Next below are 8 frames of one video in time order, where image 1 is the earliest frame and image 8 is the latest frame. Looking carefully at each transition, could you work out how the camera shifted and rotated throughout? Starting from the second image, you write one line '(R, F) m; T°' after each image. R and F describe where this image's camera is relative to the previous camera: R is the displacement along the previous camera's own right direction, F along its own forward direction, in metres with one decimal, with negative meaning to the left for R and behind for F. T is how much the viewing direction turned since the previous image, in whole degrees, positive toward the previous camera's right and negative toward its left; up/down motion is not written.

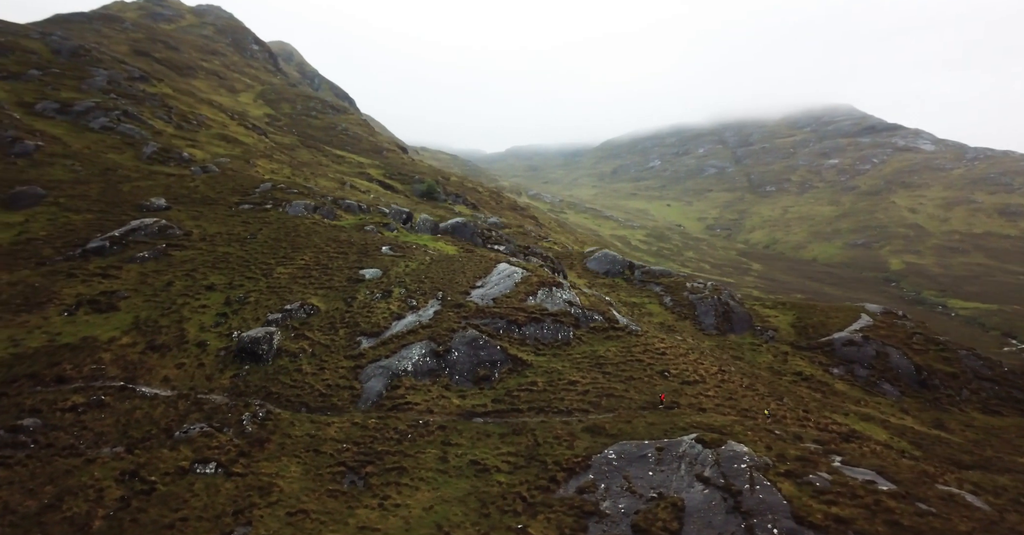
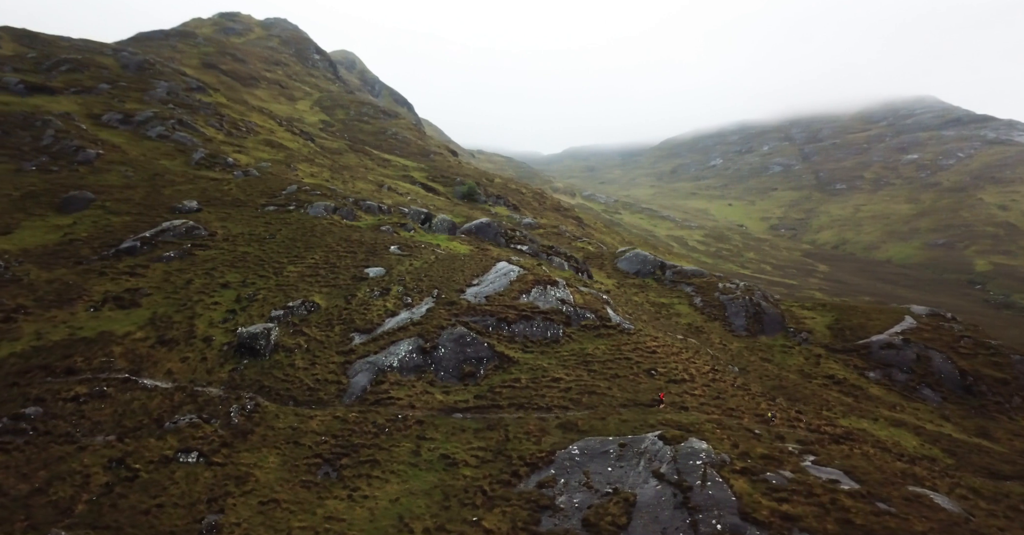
(+3.1, +0.2) m; -3°
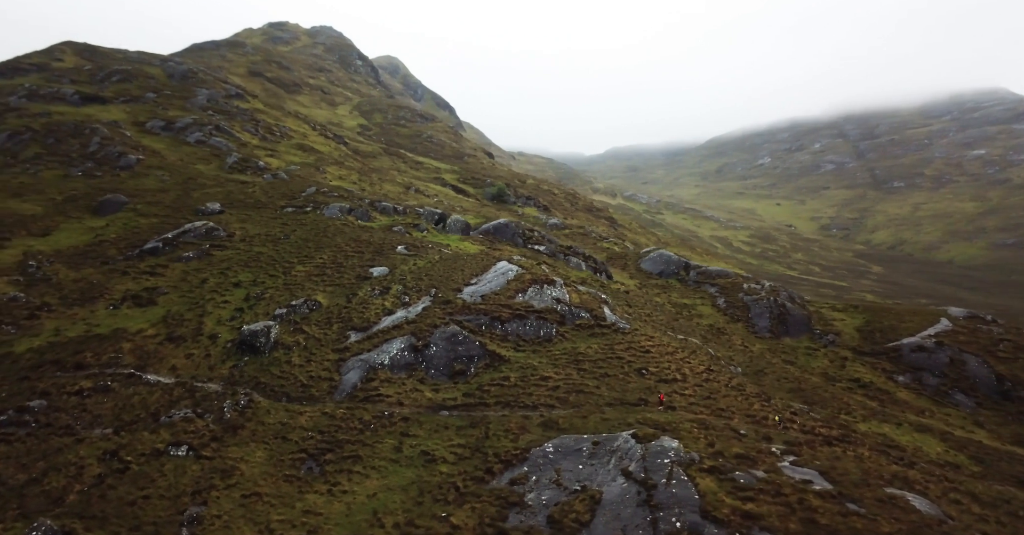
(+2.2, +0.2) m; -2°
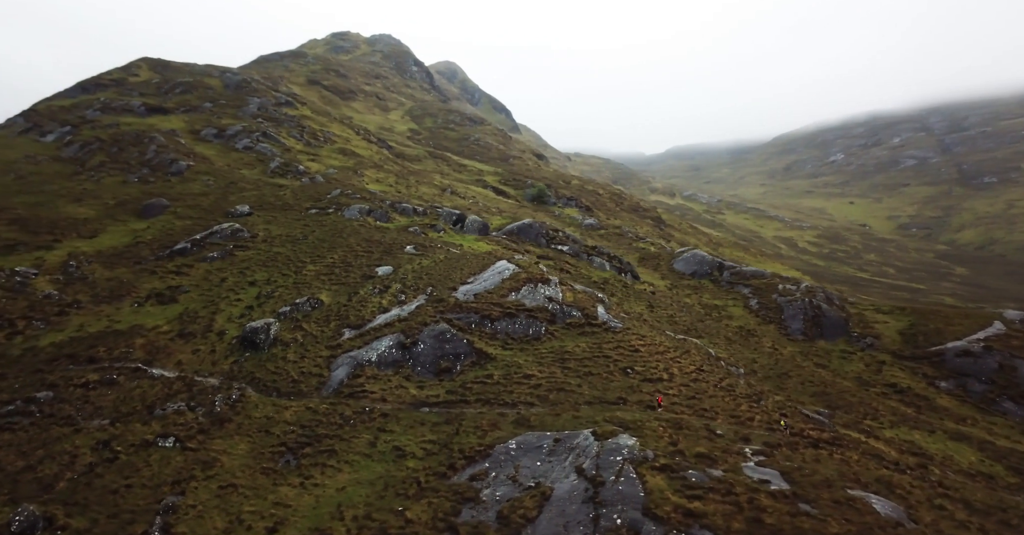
(+3.1, +0.2) m; -3°
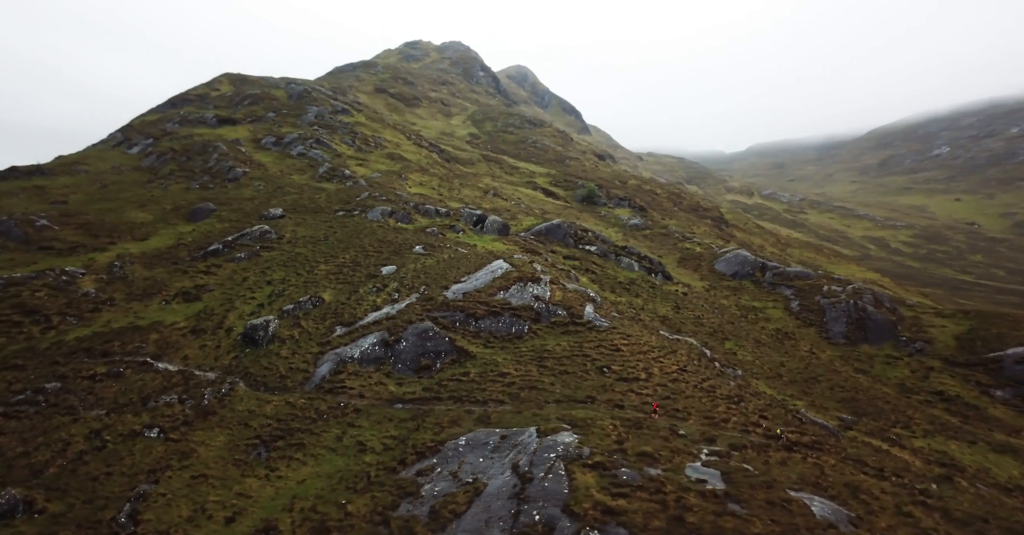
(+4.0, +0.2) m; -4°
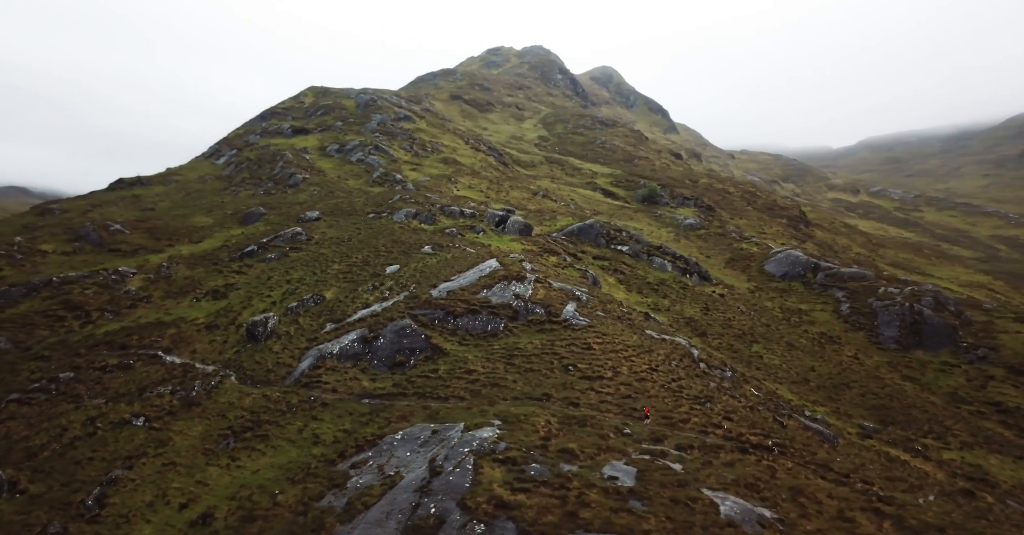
(+5.0, 0.0) m; -4°
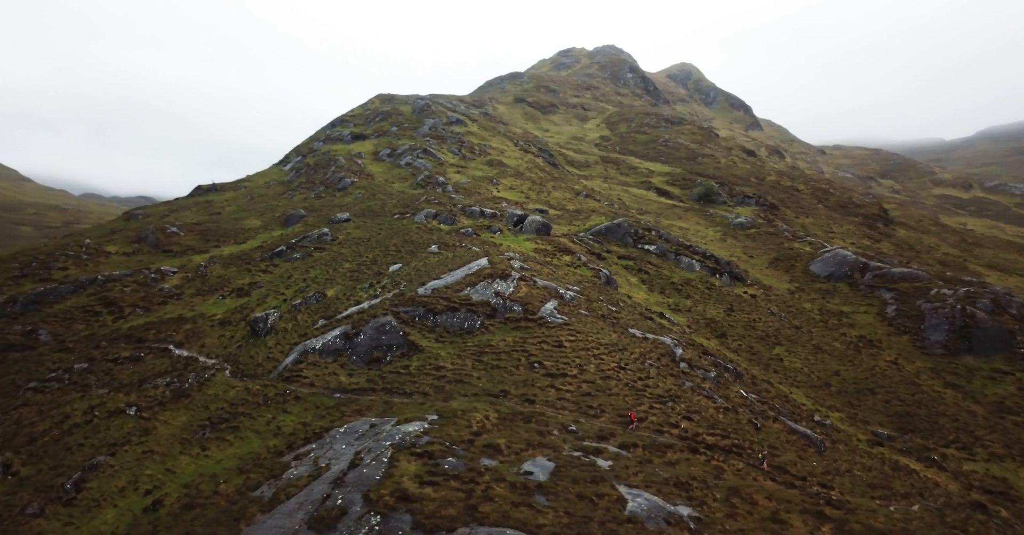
(+4.6, -0.2) m; -4°
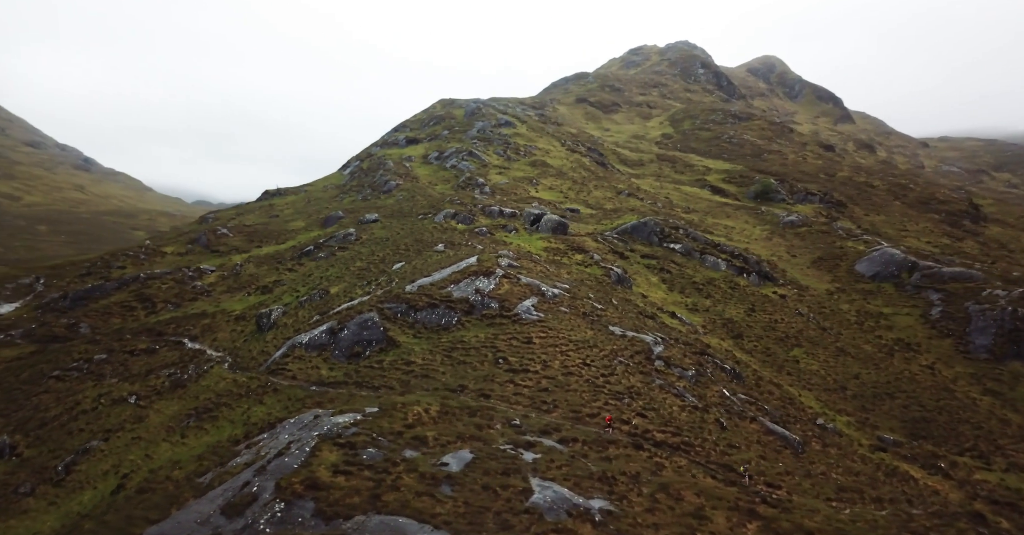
(+4.5, -0.8) m; -4°
